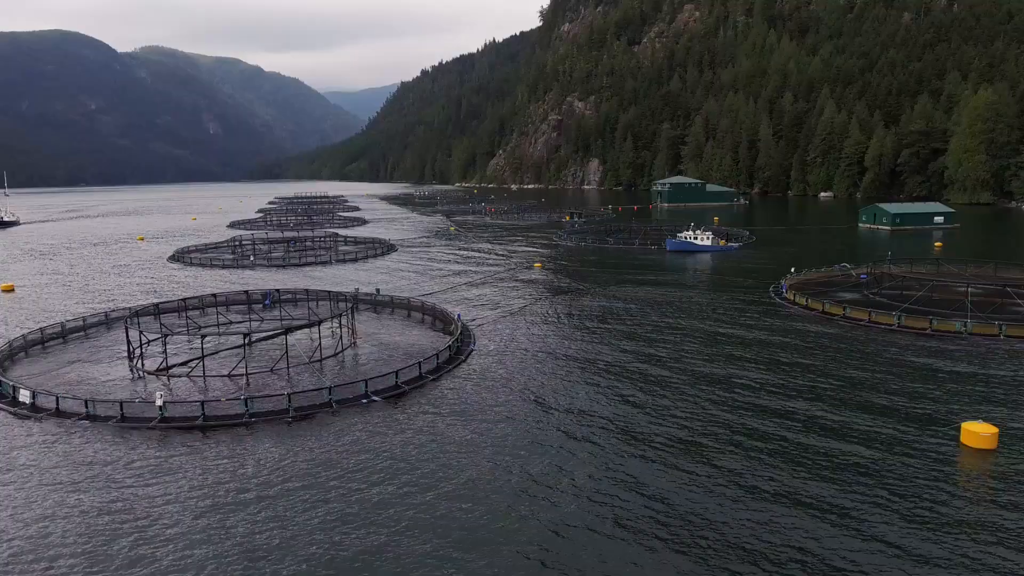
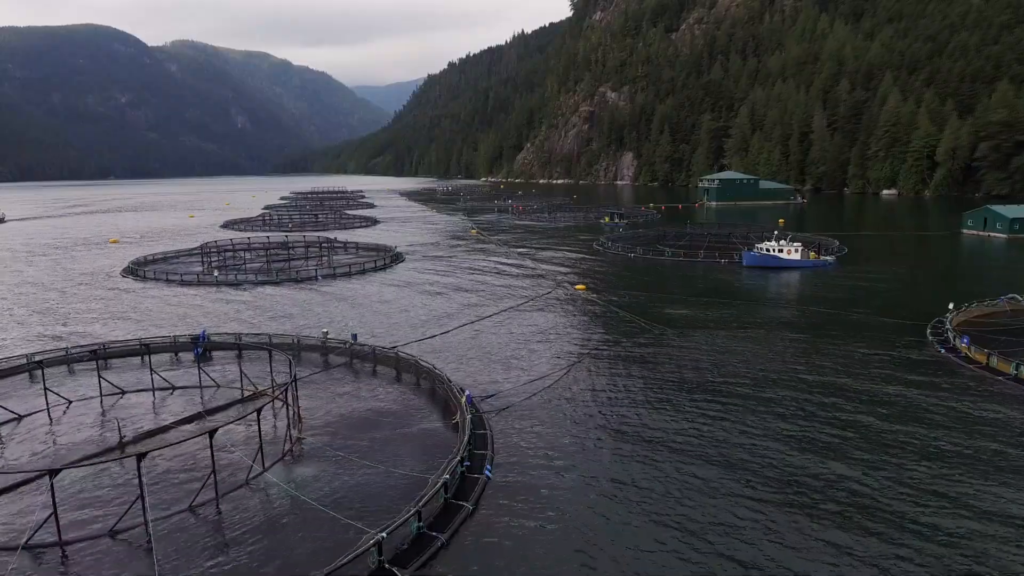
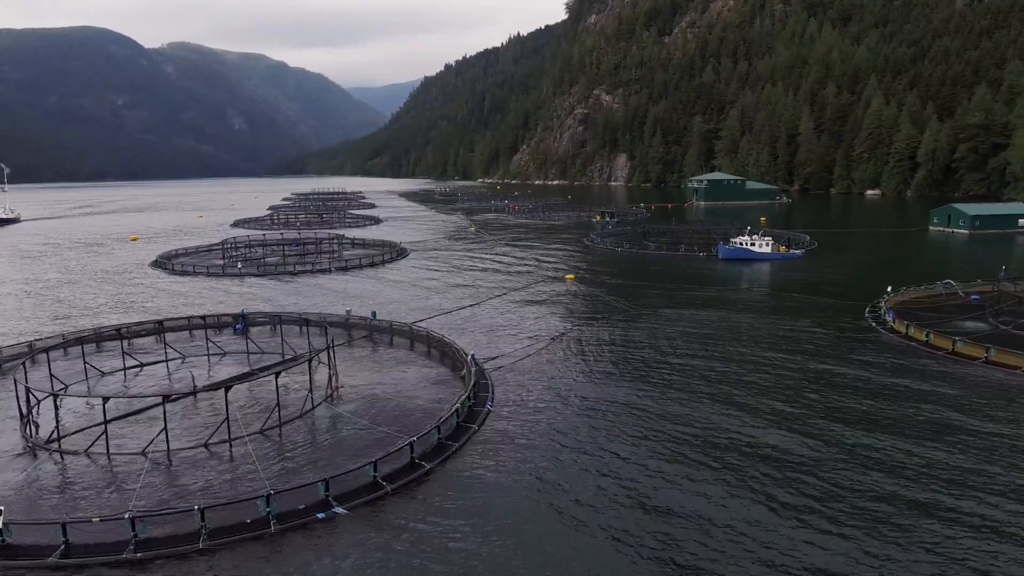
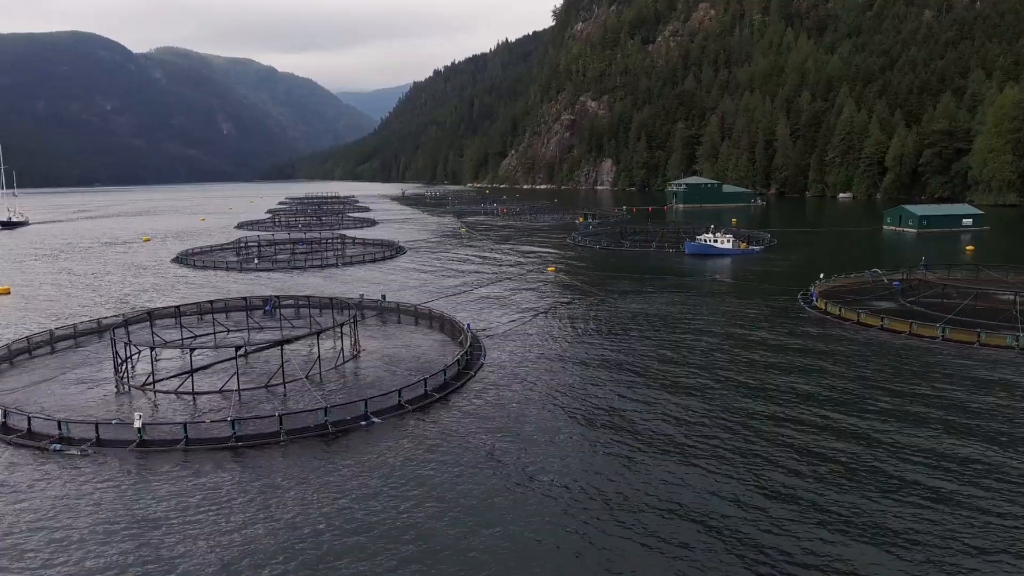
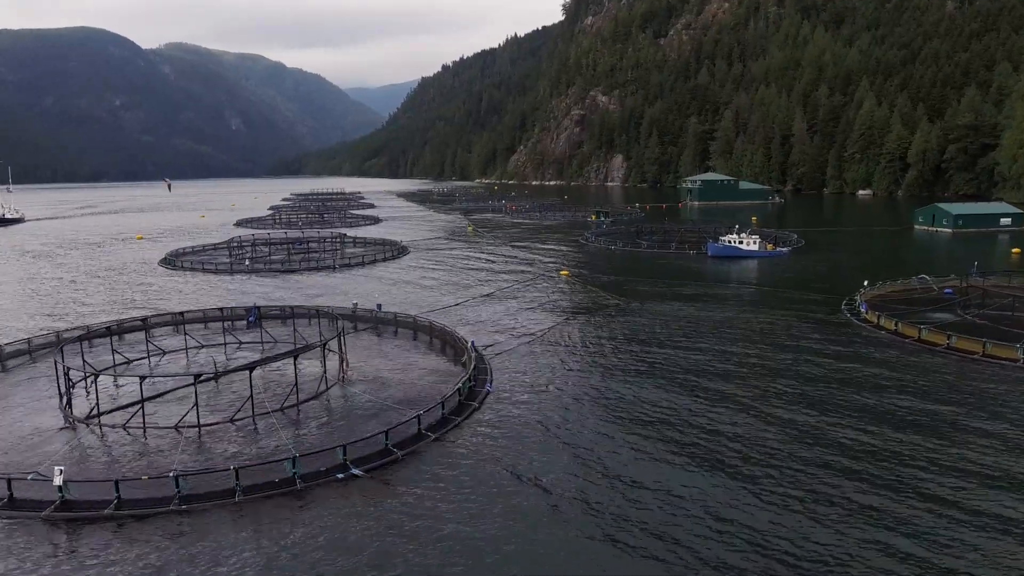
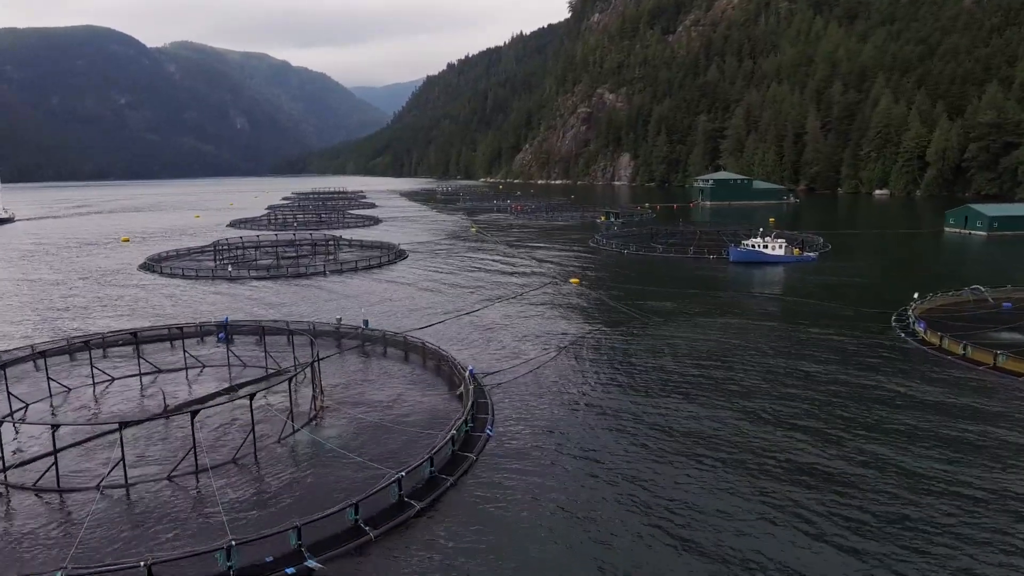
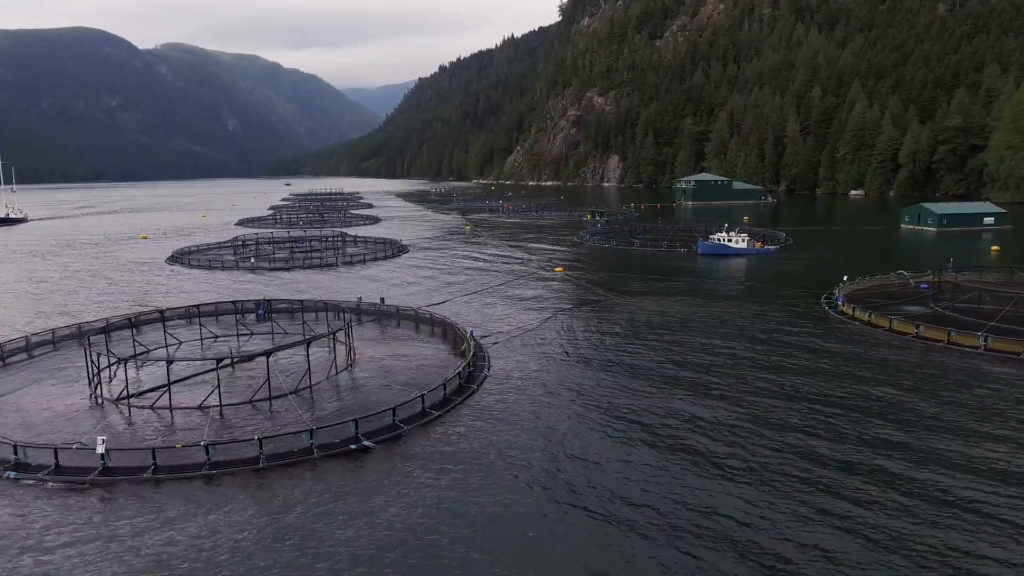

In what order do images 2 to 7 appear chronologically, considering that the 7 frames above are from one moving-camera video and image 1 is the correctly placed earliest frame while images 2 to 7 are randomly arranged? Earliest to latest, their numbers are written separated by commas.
4, 7, 5, 3, 6, 2
